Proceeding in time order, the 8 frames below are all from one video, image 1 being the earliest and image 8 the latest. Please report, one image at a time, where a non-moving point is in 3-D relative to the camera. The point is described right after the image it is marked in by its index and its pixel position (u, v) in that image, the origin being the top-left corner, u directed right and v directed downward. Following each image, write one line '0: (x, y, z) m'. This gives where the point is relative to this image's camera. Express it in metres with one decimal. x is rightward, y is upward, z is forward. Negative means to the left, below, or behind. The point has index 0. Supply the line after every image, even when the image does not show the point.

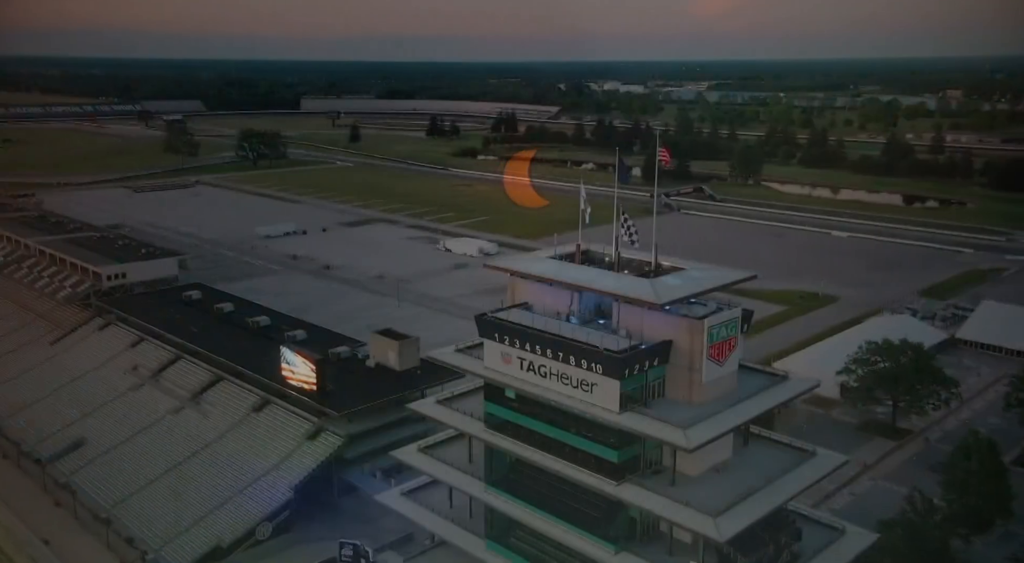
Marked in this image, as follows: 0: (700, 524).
0: (+3.9, -5.1, +17.4) m
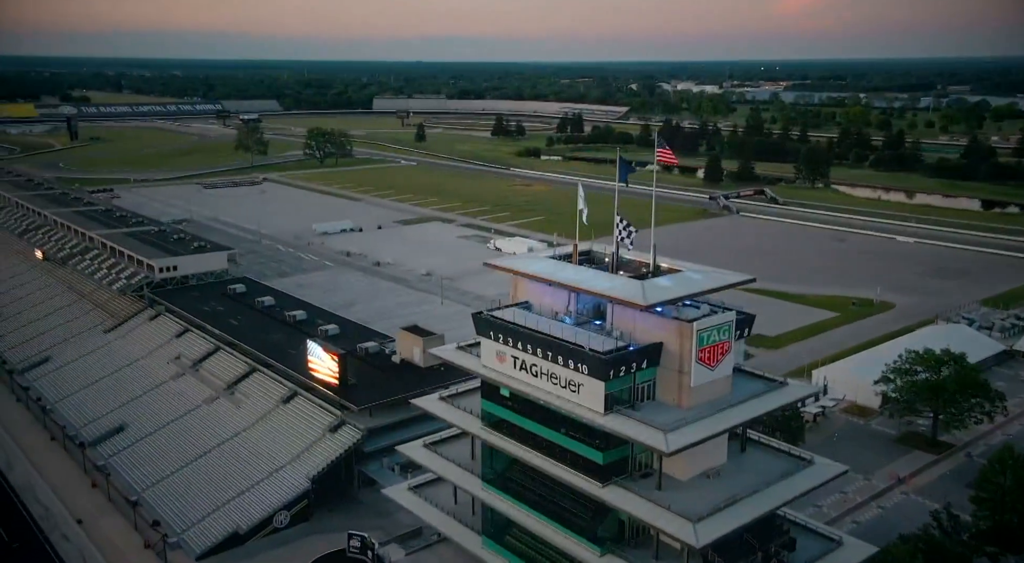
0: (+3.4, -5.1, +17.2) m
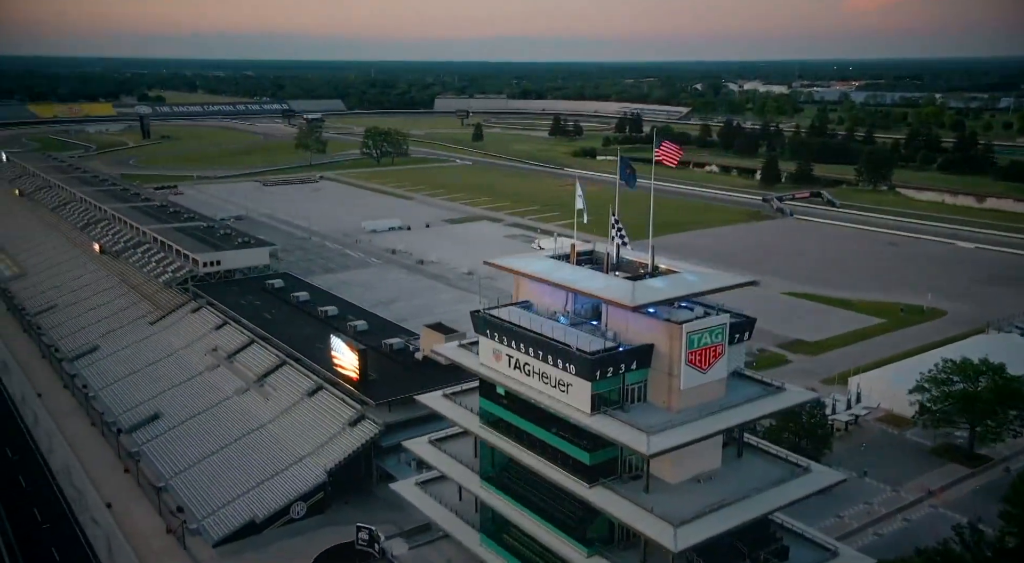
0: (+3.0, -5.1, +17.0) m
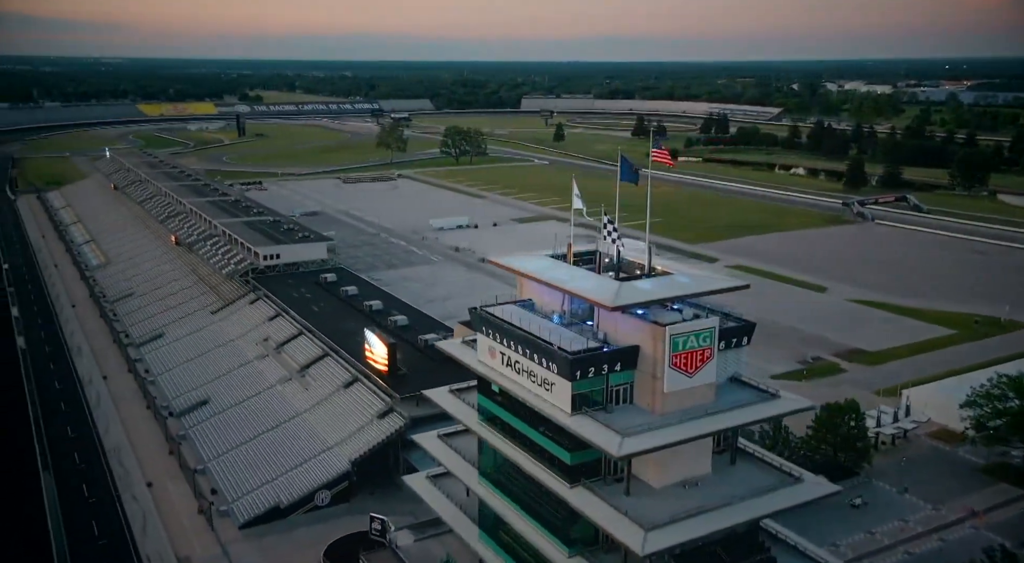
0: (+2.4, -5.1, +16.9) m
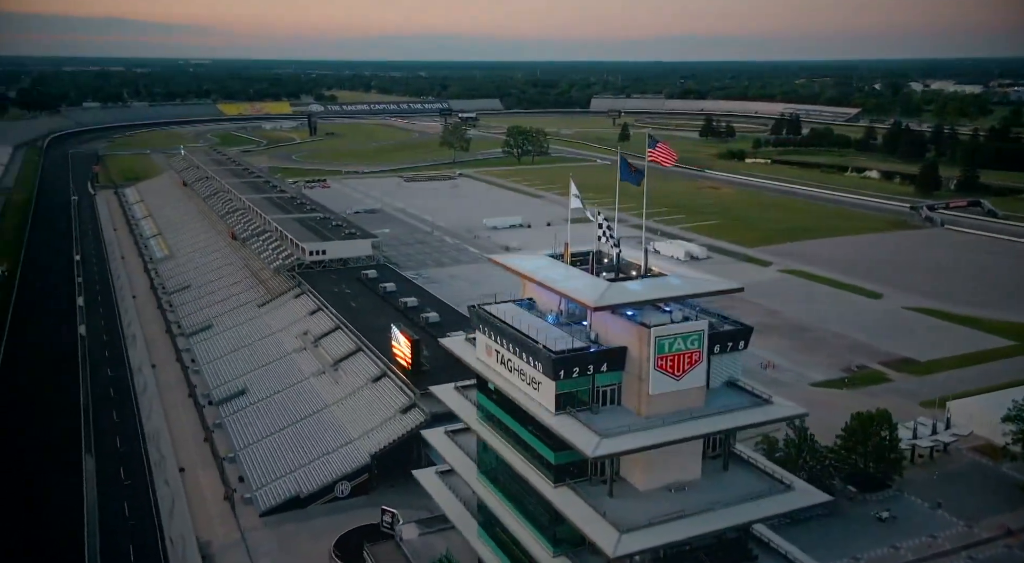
0: (+1.9, -5.2, +16.8) m
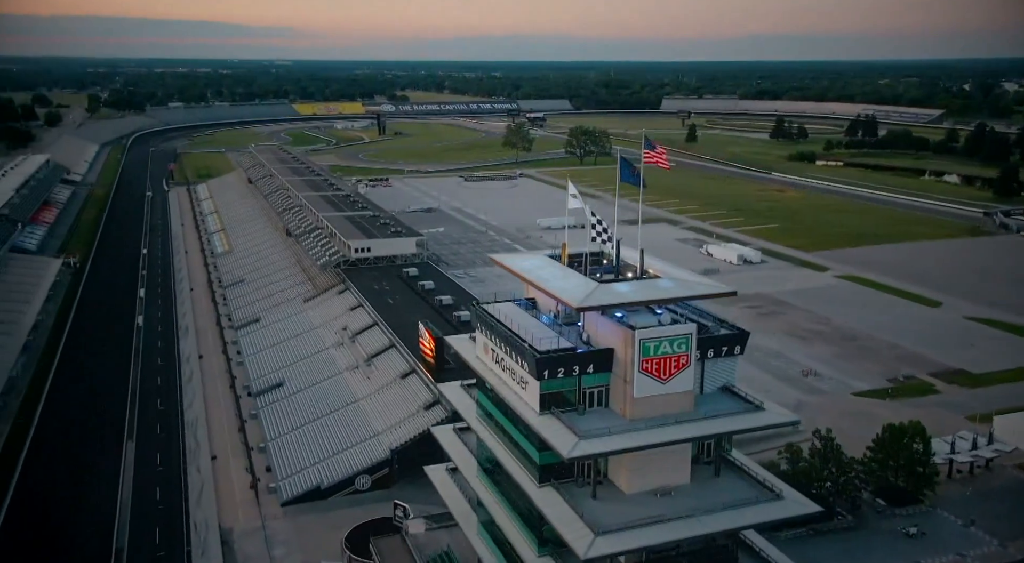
0: (+1.3, -5.2, +16.7) m
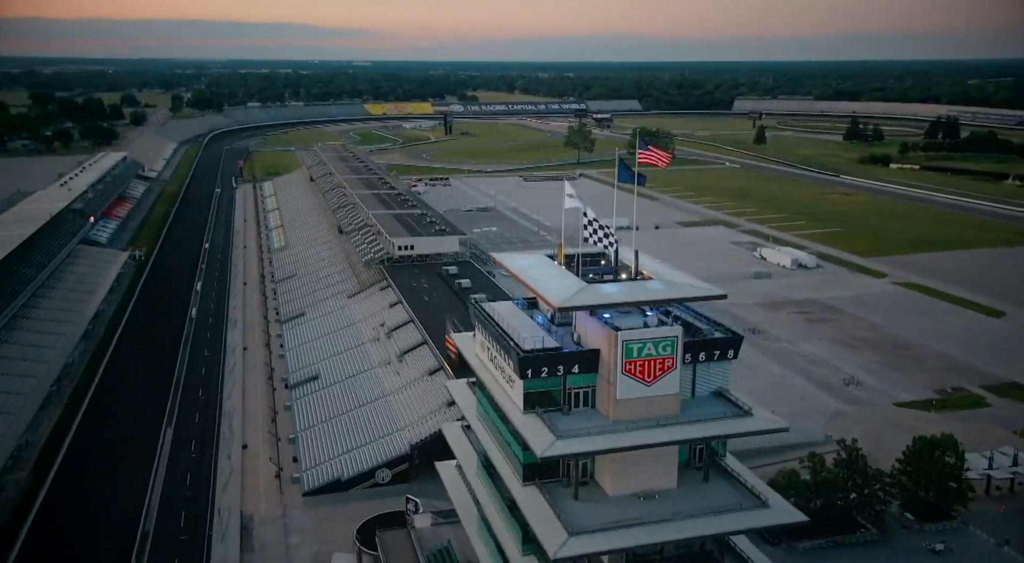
0: (+0.8, -5.1, +16.7) m
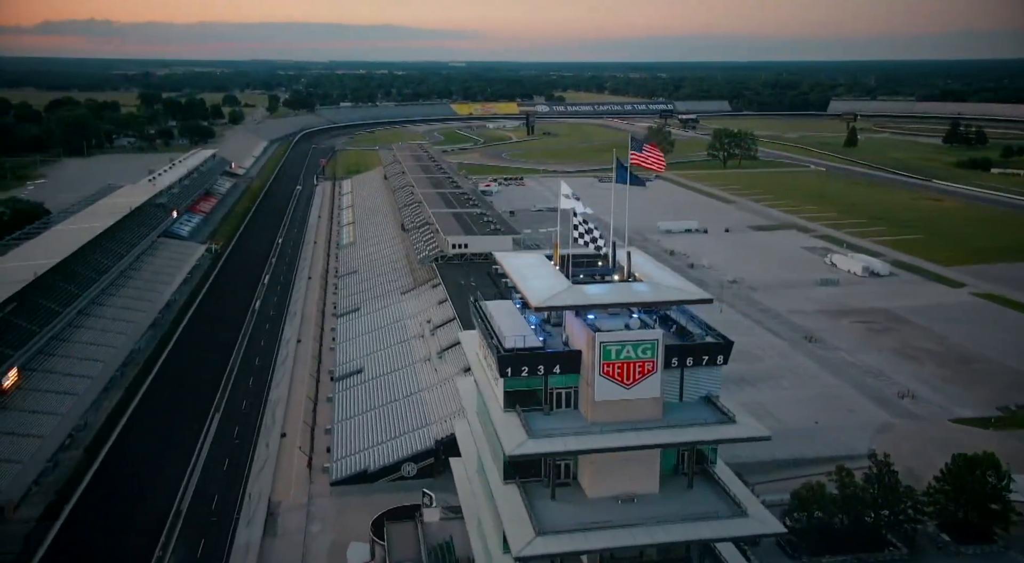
0: (+0.2, -5.1, +16.7) m
